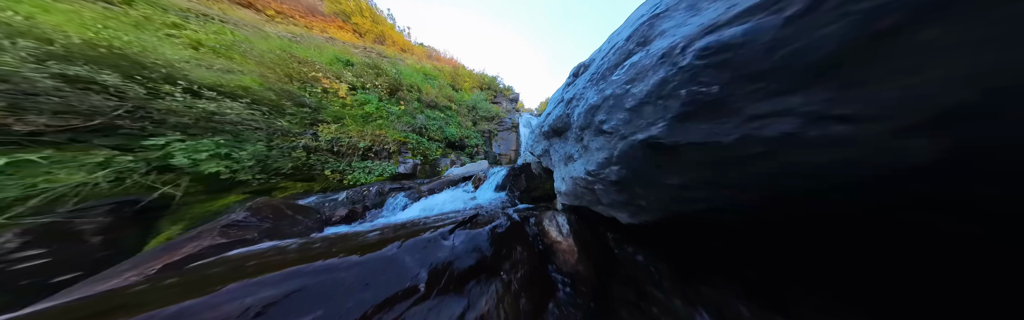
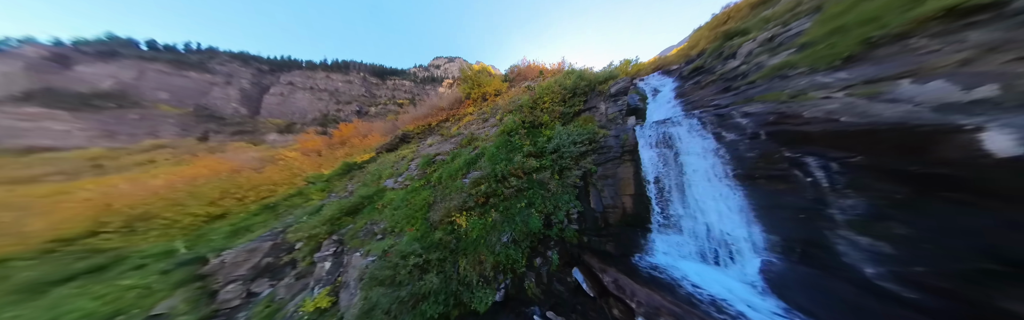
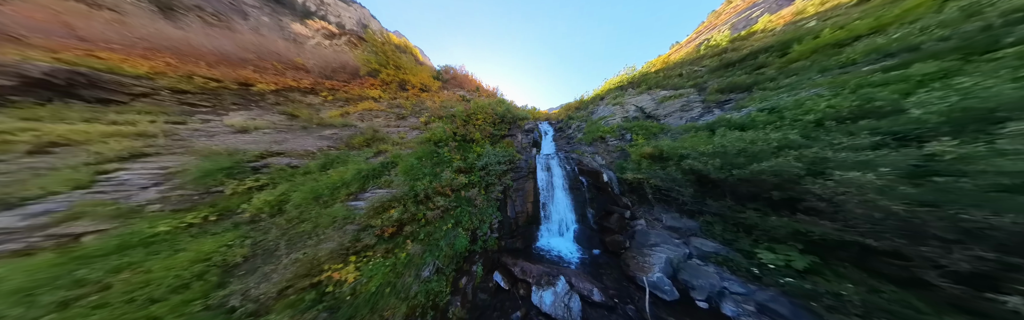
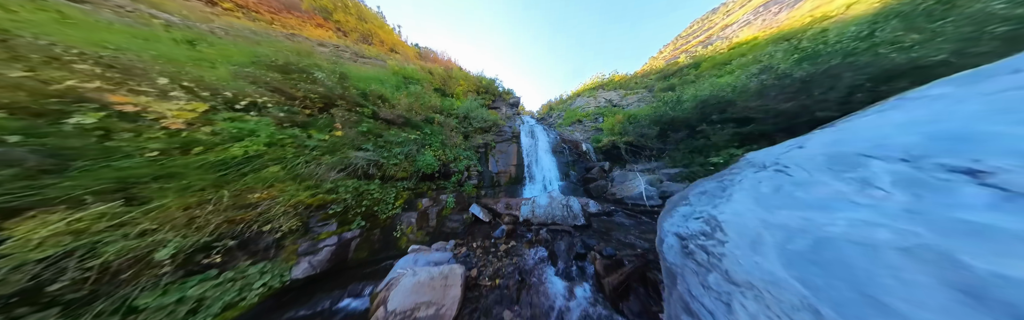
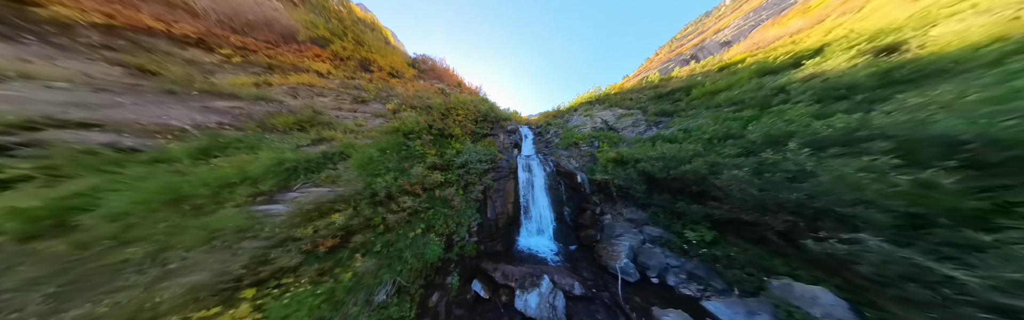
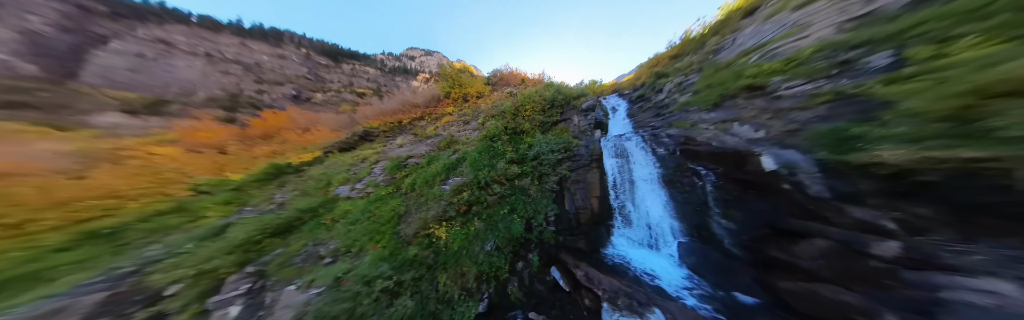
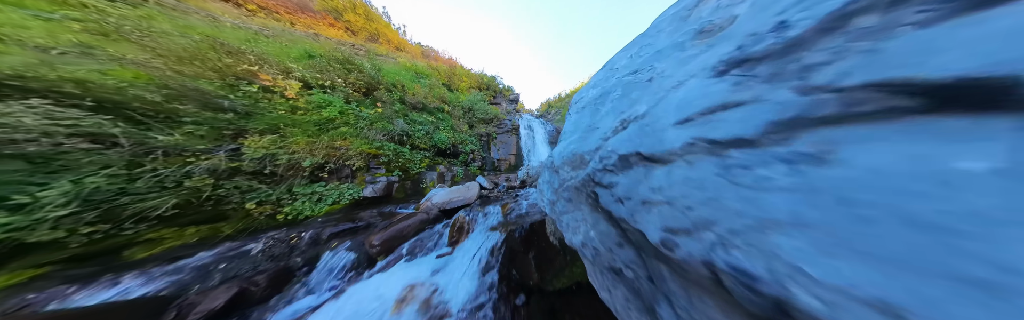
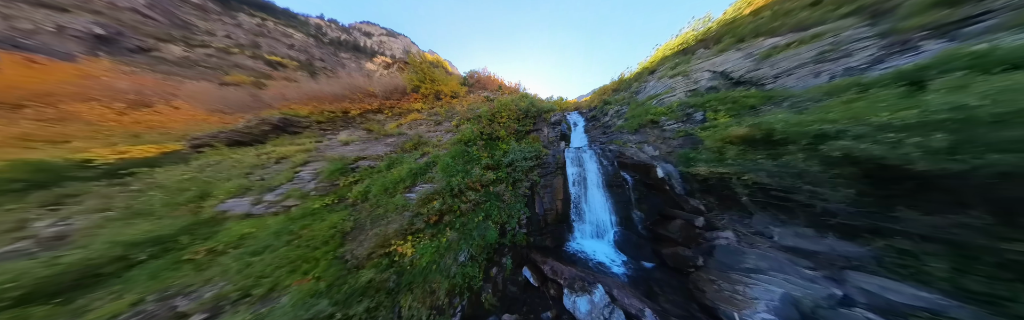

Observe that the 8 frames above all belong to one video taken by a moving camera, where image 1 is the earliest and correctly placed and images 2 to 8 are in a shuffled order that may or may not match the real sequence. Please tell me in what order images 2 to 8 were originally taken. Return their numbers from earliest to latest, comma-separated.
7, 4, 5, 3, 8, 6, 2
